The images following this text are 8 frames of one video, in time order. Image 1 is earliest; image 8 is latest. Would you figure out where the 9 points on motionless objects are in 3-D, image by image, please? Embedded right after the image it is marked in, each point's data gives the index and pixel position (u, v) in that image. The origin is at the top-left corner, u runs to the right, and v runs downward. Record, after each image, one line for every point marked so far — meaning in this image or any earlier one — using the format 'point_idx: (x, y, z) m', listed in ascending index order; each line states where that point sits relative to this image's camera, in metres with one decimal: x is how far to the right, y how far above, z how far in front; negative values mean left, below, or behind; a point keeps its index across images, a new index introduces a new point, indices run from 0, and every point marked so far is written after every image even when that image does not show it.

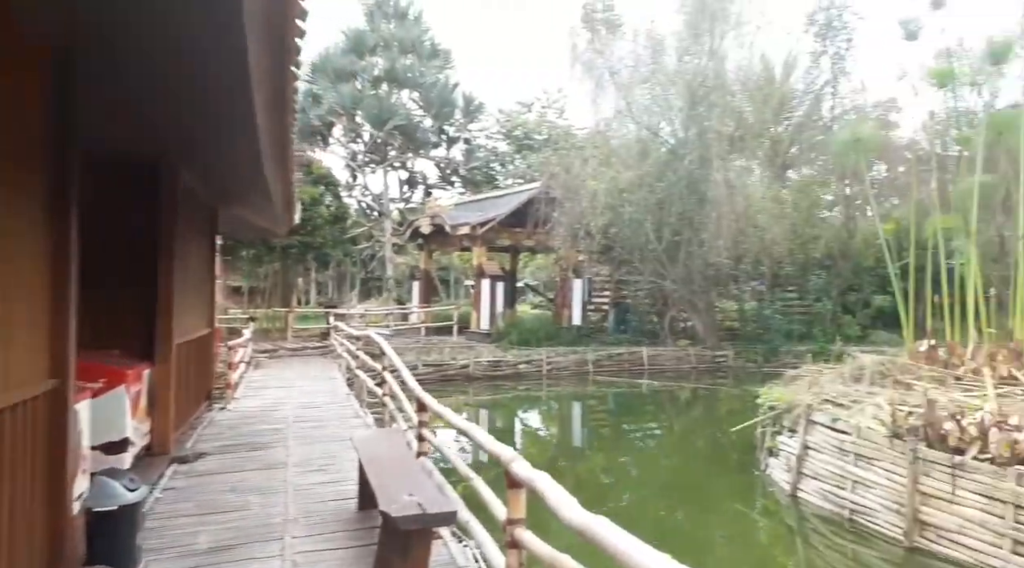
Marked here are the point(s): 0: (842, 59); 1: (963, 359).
0: (+6.7, +4.6, +15.4) m
1: (+3.8, -0.6, +6.4) m
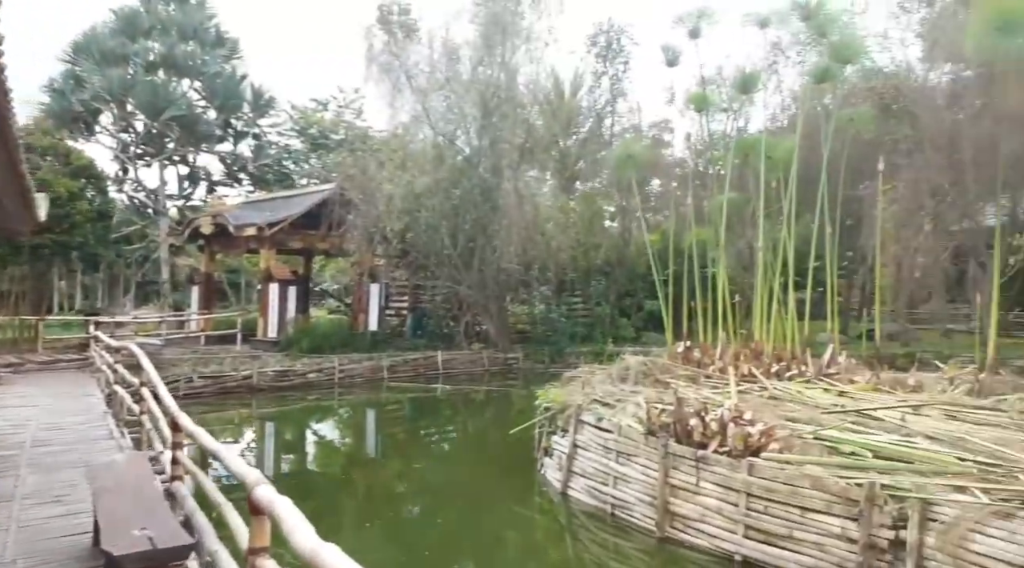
0: (+2.4, +4.5, +16.6) m
1: (+1.9, -0.7, +7.1) m
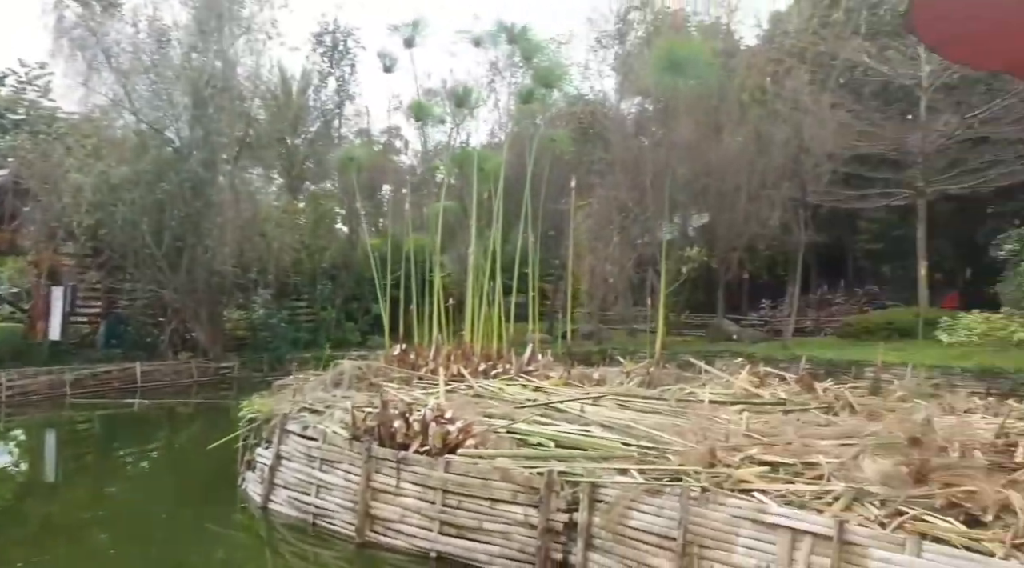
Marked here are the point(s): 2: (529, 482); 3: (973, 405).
0: (-3.6, +4.4, +16.4) m
1: (-0.8, -0.7, +7.3) m
2: (+0.1, -1.0, +3.9) m
3: (+3.1, -0.8, +5.0) m
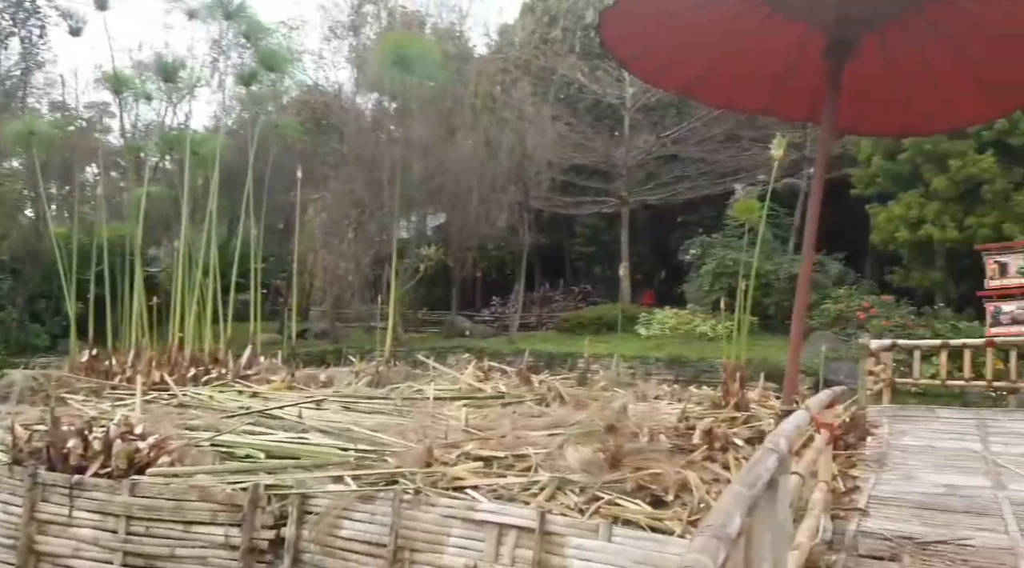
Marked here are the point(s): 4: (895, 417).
0: (-8.9, +4.5, +14.1) m
1: (-3.3, -0.7, +6.4) m
2: (-1.3, -1.0, +3.6) m
3: (+1.1, -0.8, +5.6) m
4: (+3.0, -1.0, +5.9) m
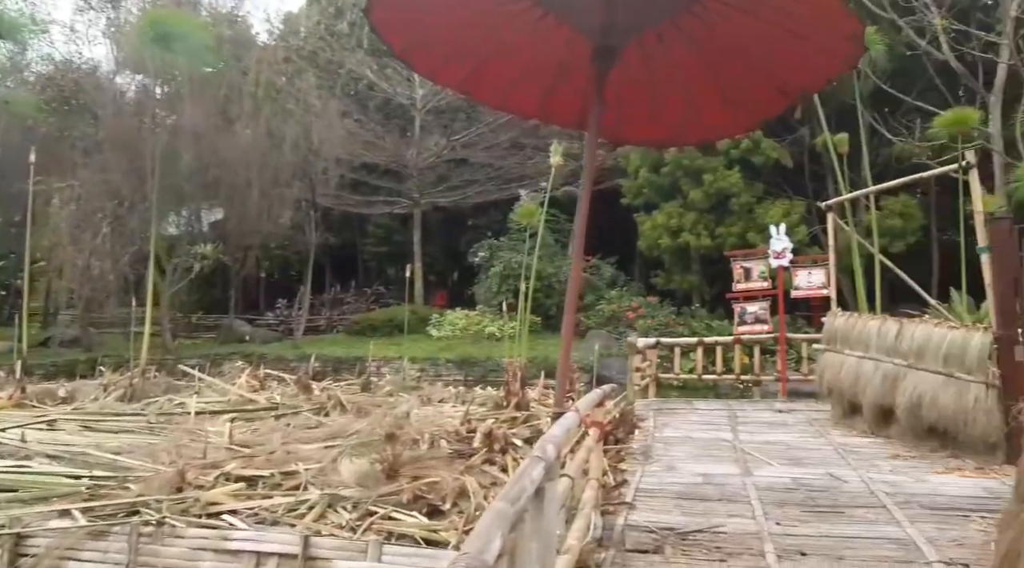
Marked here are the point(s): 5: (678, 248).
0: (-12.4, +4.5, +11.0) m
1: (-5.0, -0.7, +5.1) m
2: (-2.3, -1.0, +3.0) m
3: (-0.5, -0.8, +5.6) m
4: (+1.2, -1.1, +6.3) m
5: (+2.7, +0.6, +12.3) m
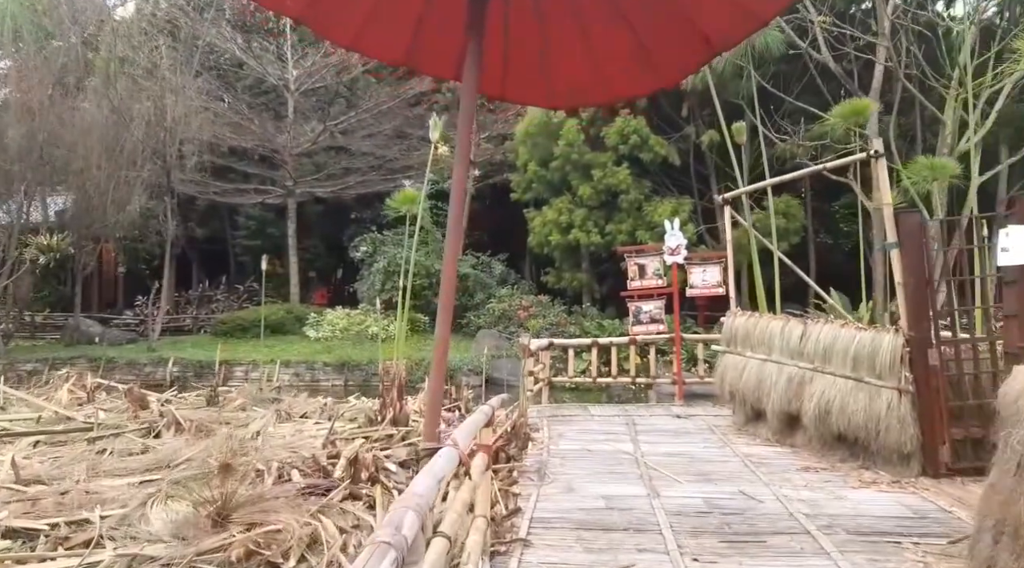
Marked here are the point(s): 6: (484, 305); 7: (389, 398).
0: (-13.9, +4.6, +8.4) m
1: (-5.6, -0.7, +3.7) m
2: (-2.7, -1.0, +1.9) m
3: (-1.3, -0.8, +4.8) m
4: (+0.3, -1.0, +5.8) m
5: (+0.9, +0.6, +12.0) m
6: (-0.5, -0.3, +12.2) m
7: (-0.7, -0.7, +4.4) m
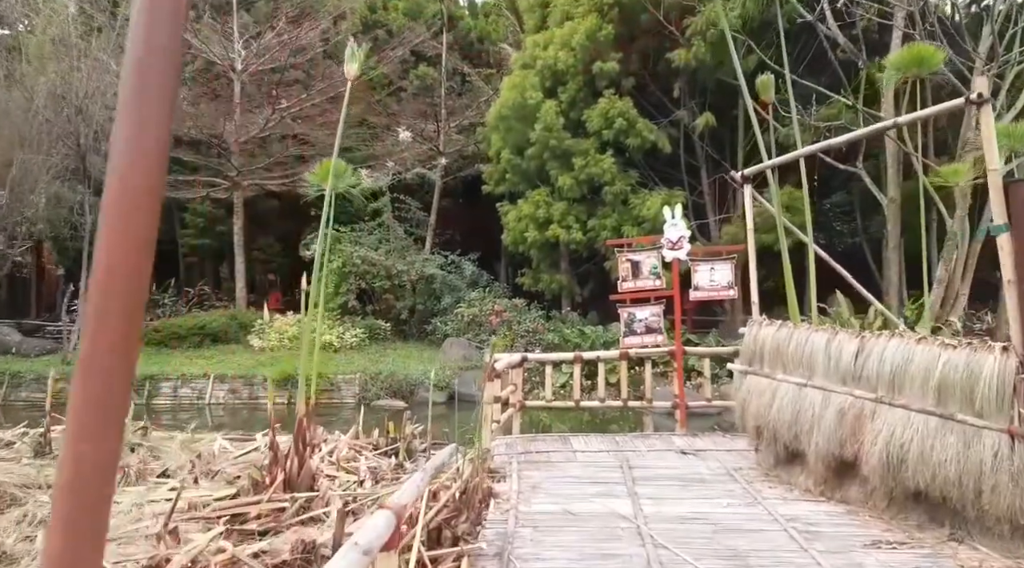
0: (-14.2, +4.6, +6.8) m
1: (-5.8, -0.7, +2.2) m
2: (-2.8, -1.0, +0.6) m
3: (-1.5, -0.8, +3.4) m
4: (+0.1, -1.0, +4.5) m
5: (+0.5, +0.6, +10.7) m
6: (-0.9, -0.4, +10.9) m
7: (-0.9, -0.7, +3.1) m
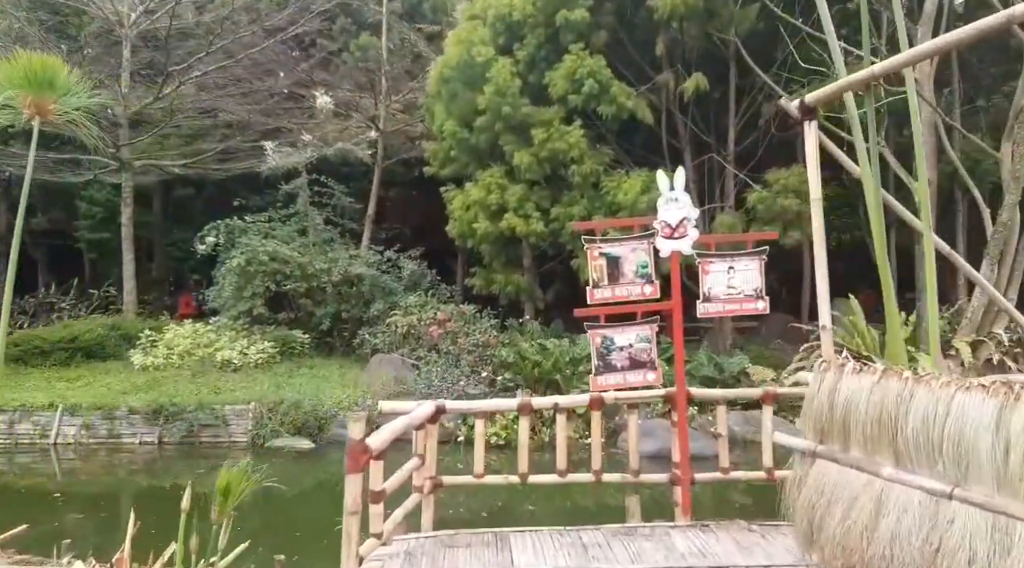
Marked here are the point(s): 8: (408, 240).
0: (-14.6, +4.5, +4.3) m
1: (-6.1, -0.7, +0.1) m
2: (-3.1, -1.0, -1.5) m
3: (-1.8, -0.8, +1.4) m
4: (-0.3, -1.1, +2.5) m
5: (-0.1, +0.6, +8.7) m
6: (-1.5, -0.4, +8.9) m
7: (-1.2, -0.7, +1.1) m
8: (-1.8, +0.8, +12.9) m
